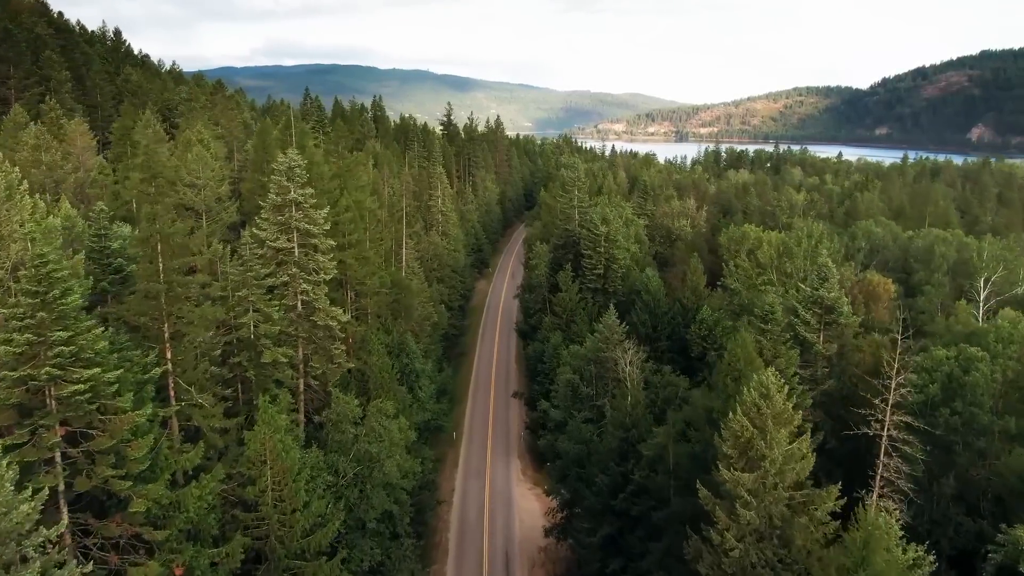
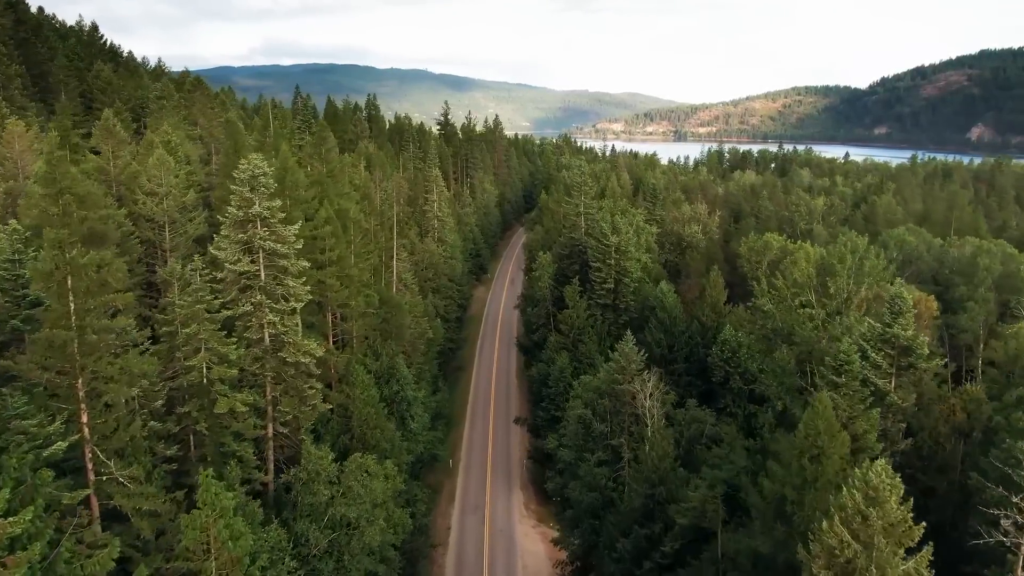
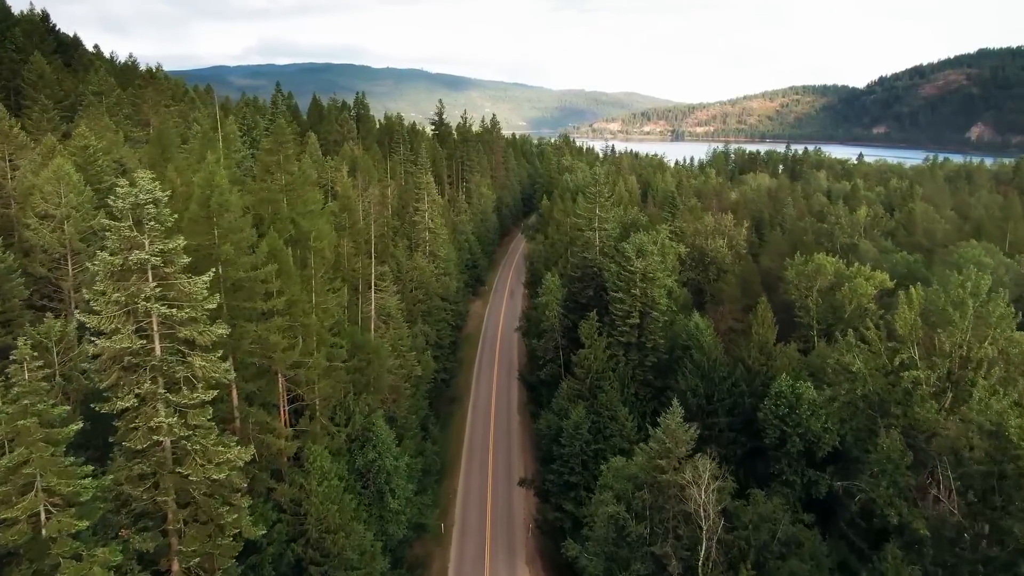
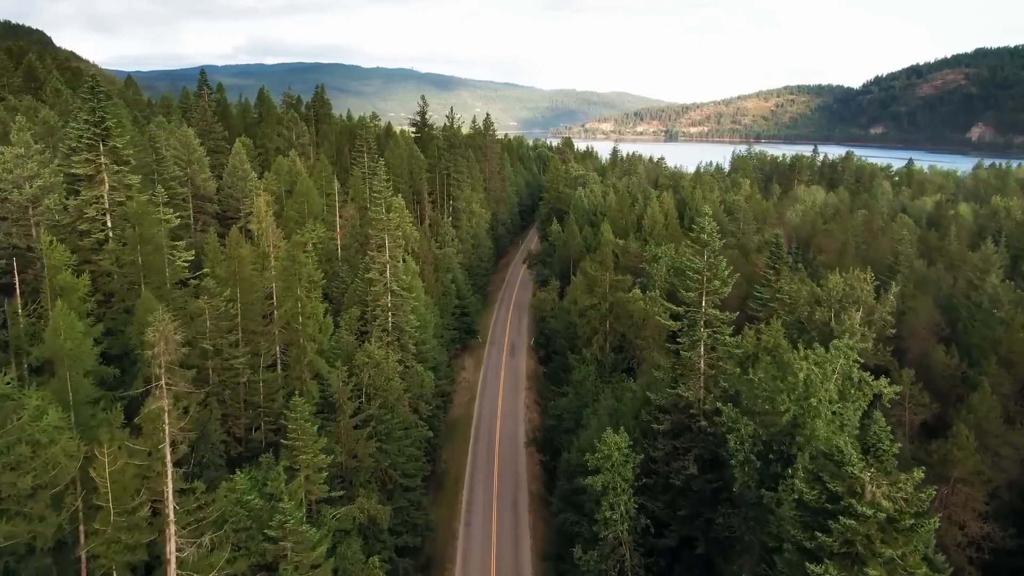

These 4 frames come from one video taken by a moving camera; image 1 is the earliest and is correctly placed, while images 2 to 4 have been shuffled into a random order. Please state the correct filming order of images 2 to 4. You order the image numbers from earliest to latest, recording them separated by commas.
2, 3, 4
